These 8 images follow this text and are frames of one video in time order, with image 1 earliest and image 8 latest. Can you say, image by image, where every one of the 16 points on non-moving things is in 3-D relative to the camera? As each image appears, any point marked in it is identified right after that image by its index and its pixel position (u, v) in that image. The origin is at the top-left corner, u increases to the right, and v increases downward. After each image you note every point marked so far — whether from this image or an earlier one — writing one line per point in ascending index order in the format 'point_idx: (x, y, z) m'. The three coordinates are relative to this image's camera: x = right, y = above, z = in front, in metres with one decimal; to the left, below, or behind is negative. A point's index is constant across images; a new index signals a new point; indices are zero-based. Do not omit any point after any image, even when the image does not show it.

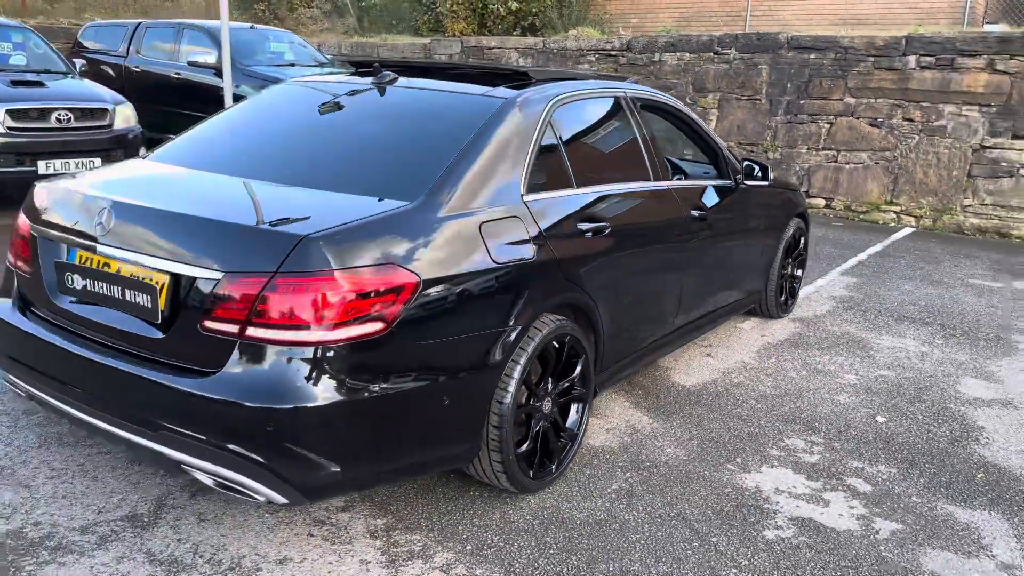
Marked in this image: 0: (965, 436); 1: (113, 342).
0: (+1.9, -0.6, +3.6) m
1: (-1.2, -0.2, +2.5) m
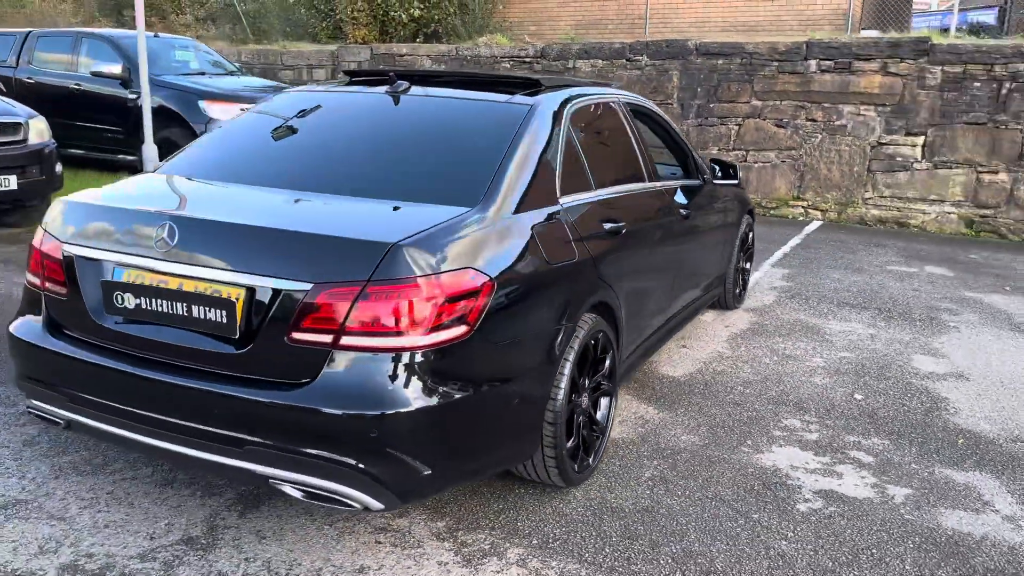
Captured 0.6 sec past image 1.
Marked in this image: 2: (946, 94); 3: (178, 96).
0: (+2.0, -0.6, +4.0) m
1: (-0.9, -0.2, +2.5) m
2: (+4.3, +1.9, +8.5) m
3: (-3.5, +2.0, +8.9) m
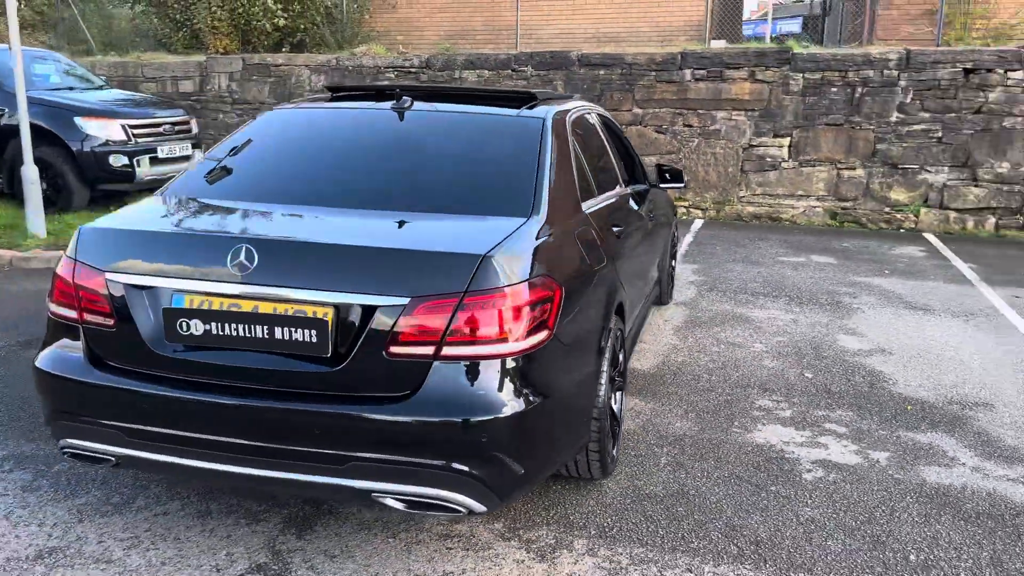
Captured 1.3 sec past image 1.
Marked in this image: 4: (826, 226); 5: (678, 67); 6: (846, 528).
0: (+1.9, -0.5, +4.5) m
1: (-0.7, -0.3, +2.4) m
2: (+3.2, +2.1, +9.3) m
3: (-4.5, +1.7, +8.3) m
4: (+3.5, +0.7, +9.6) m
5: (+1.9, +2.5, +9.7) m
6: (+1.2, -0.8, +3.0) m
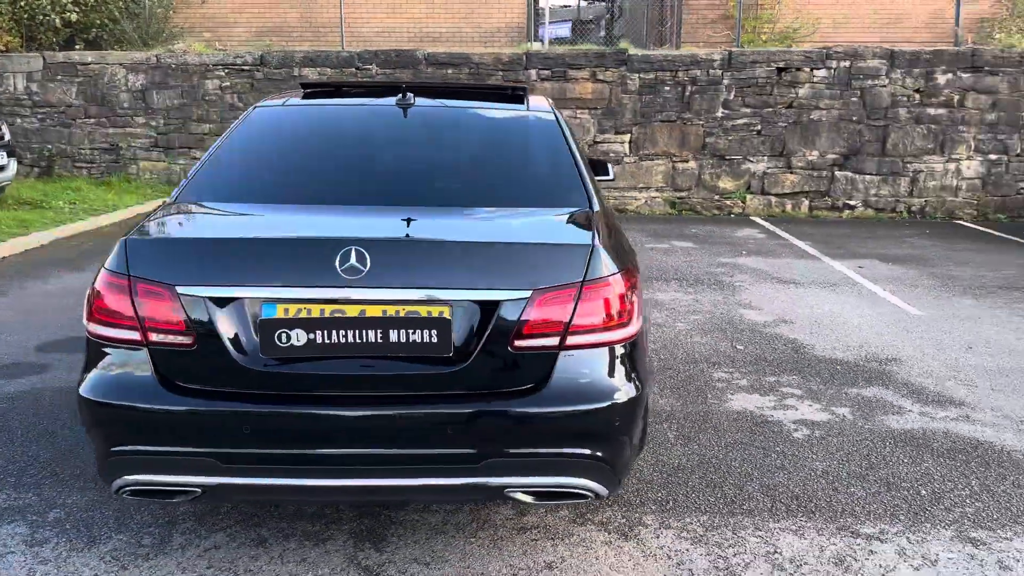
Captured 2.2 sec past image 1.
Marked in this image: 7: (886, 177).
0: (+1.6, -0.3, +5.0) m
1: (-0.4, -0.3, +2.3) m
2: (+1.5, +2.2, +10.0) m
3: (-5.6, +1.4, +7.1) m
4: (+1.8, +0.9, +10.3) m
5: (+0.1, +2.6, +10.0) m
6: (+1.3, -0.7, +3.3) m
7: (+4.4, +1.3, +10.0) m
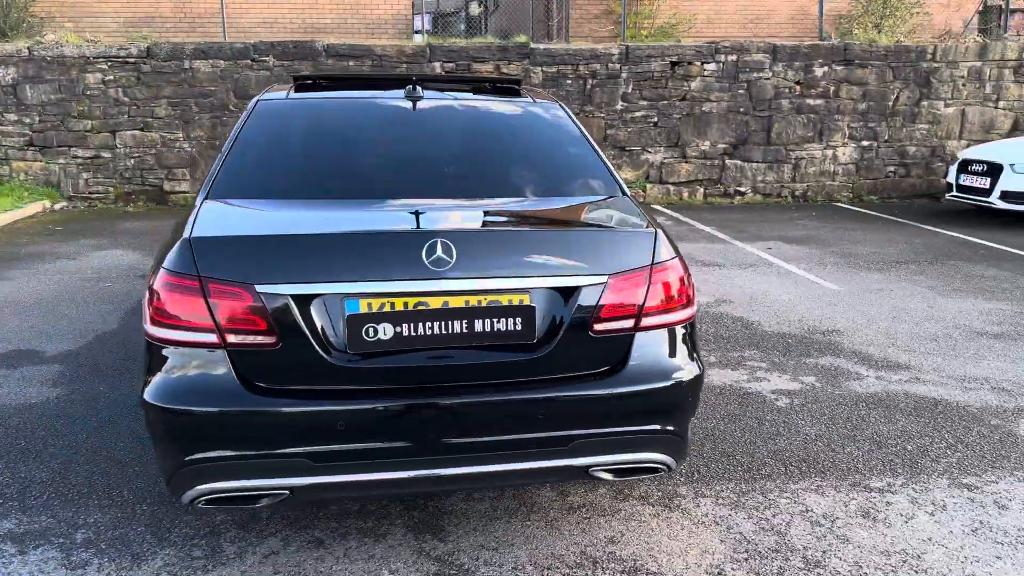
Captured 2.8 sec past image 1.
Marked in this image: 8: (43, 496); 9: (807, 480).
0: (+1.4, -0.2, +5.3) m
1: (-0.1, -0.3, +2.4) m
2: (+0.4, +2.4, +10.2) m
3: (-6.1, +1.2, +6.2) m
4: (+0.7, +1.0, +10.6) m
5: (-1.0, +2.7, +10.0) m
6: (+1.4, -0.6, +3.6) m
7: (+3.2, +1.5, +10.7) m
8: (-1.6, -0.7, +3.0) m
9: (+1.1, -0.7, +3.2) m
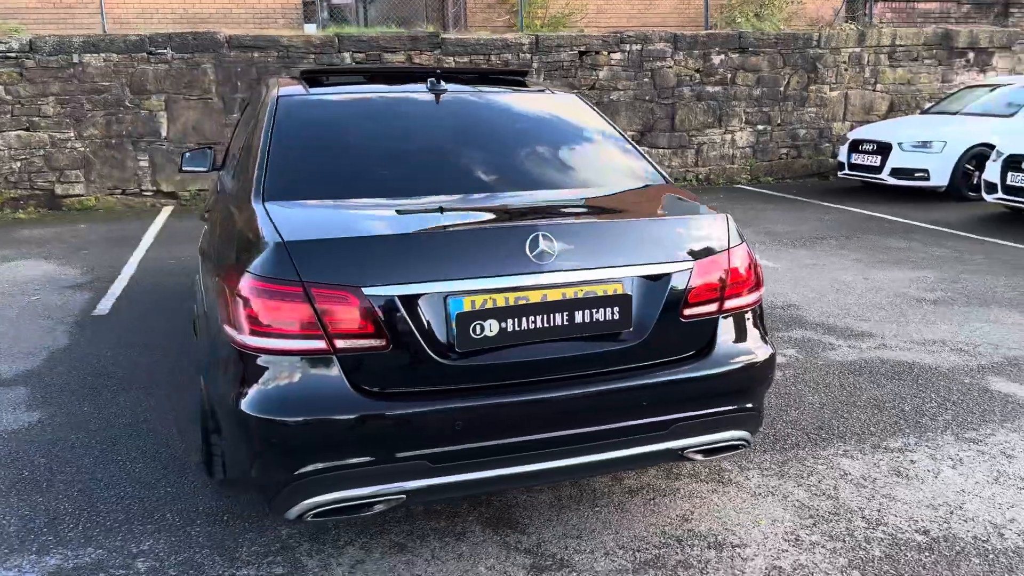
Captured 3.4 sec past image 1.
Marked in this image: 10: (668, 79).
0: (+1.2, -0.1, +5.5) m
1: (+0.1, -0.2, +2.4) m
2: (-0.6, +2.5, +10.1) m
3: (-6.4, +1.0, +5.2) m
4: (-0.3, +1.2, +10.6) m
5: (-2.0, +2.7, +9.7) m
6: (+1.5, -0.5, +3.8) m
7: (+2.1, +1.8, +11.1) m
8: (-1.4, -0.8, +2.8) m
9: (+1.3, -0.6, +3.4) m
10: (+2.0, +2.6, +10.8) m
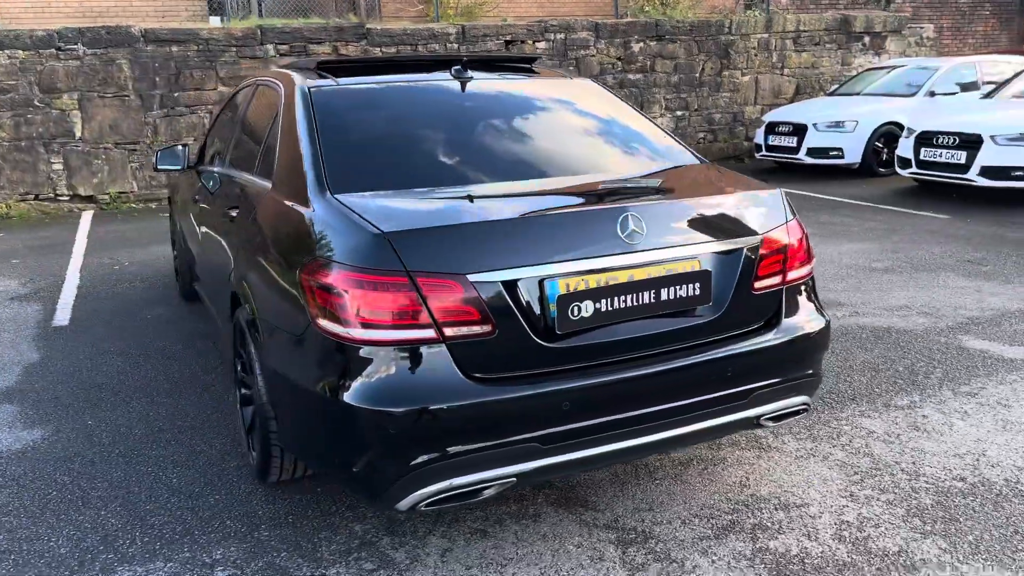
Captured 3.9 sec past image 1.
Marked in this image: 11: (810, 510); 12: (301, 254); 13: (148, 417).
0: (+1.1, 0.0, +5.7) m
1: (+0.4, -0.2, +2.4) m
2: (-1.5, +2.5, +10.0) m
3: (-6.5, +0.7, +4.4) m
4: (-1.2, +1.2, +10.5) m
5: (-2.8, +2.7, +9.5) m
6: (+1.6, -0.4, +4.1) m
7: (+1.2, +2.0, +11.3) m
8: (-1.2, -0.8, +2.6) m
9: (+1.4, -0.5, +3.5) m
10: (+1.0, +2.8, +10.9) m
11: (+1.0, -0.7, +2.7) m
12: (-0.6, +0.1, +2.5) m
13: (-1.5, -0.5, +3.6) m
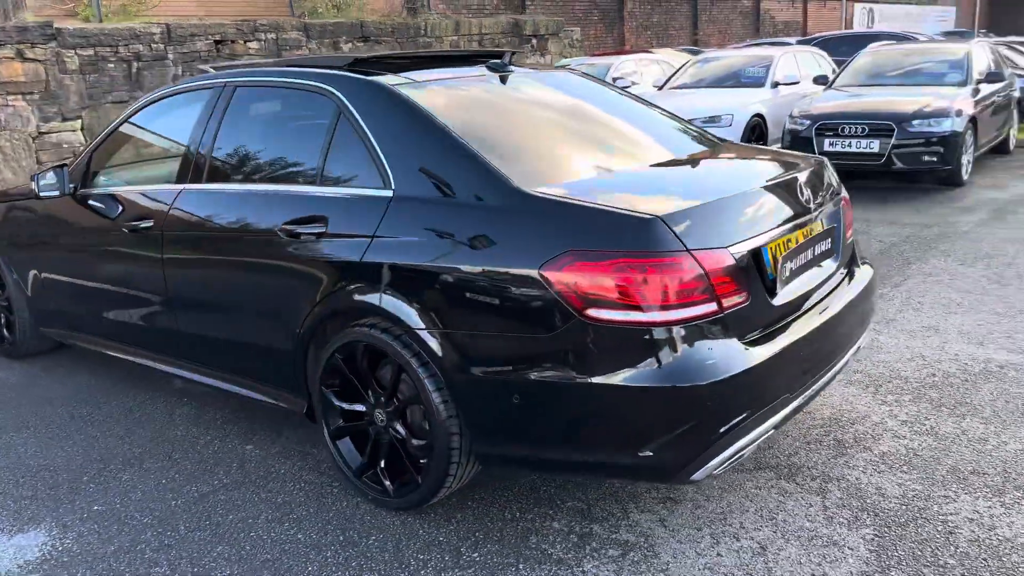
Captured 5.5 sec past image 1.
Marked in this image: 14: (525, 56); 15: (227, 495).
0: (+0.2, +0.1, +6.0) m
1: (+1.0, 0.0, +2.8) m
2: (-4.3, +2.1, +8.7) m
3: (-6.2, -0.1, +1.5) m
4: (-4.1, +0.9, +9.4) m
5: (-5.3, +2.1, +7.7) m
6: (+1.3, -0.1, +4.7) m
7: (-2.5, +1.9, +11.0) m
8: (-0.4, -0.9, +2.3) m
9: (+1.4, -0.3, +4.2) m
10: (-2.6, +2.7, +10.6) m
11: (+1.4, -0.5, +3.3) m
12: (0.0, +0.1, +2.4) m
13: (-1.2, -0.7, +3.0) m
14: (+0.2, +3.8, +14.0) m
15: (-1.0, -0.7, +2.9) m
